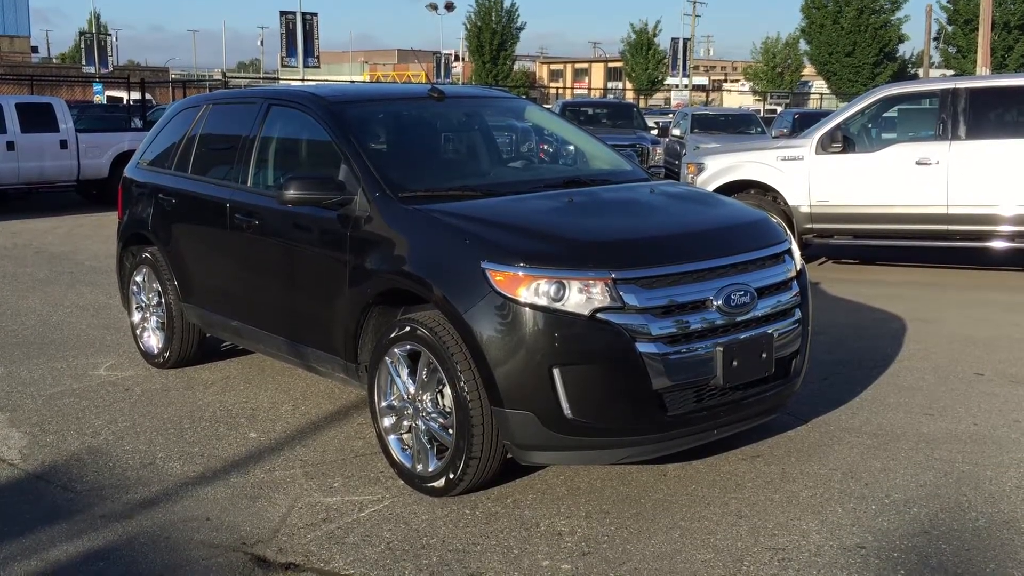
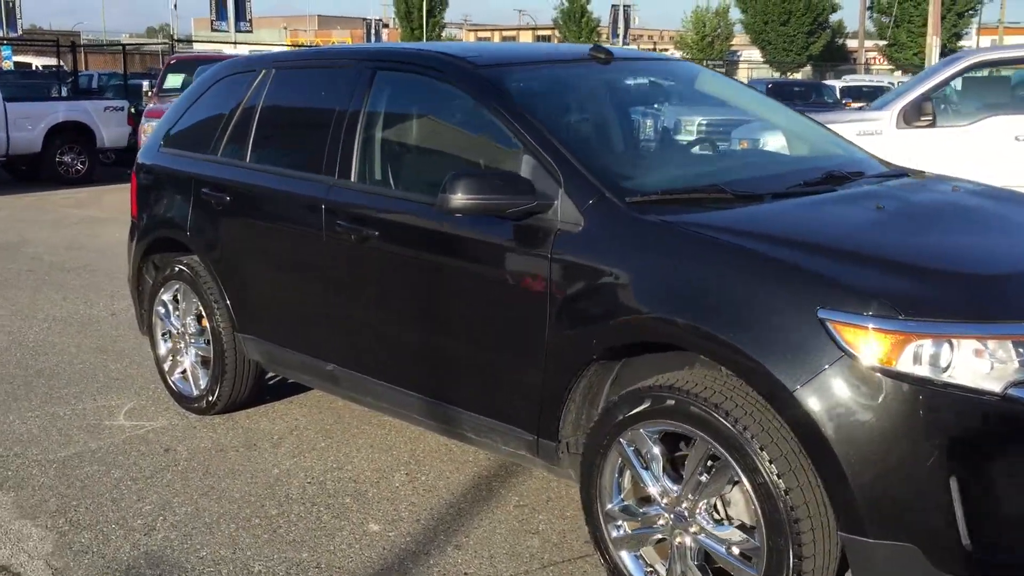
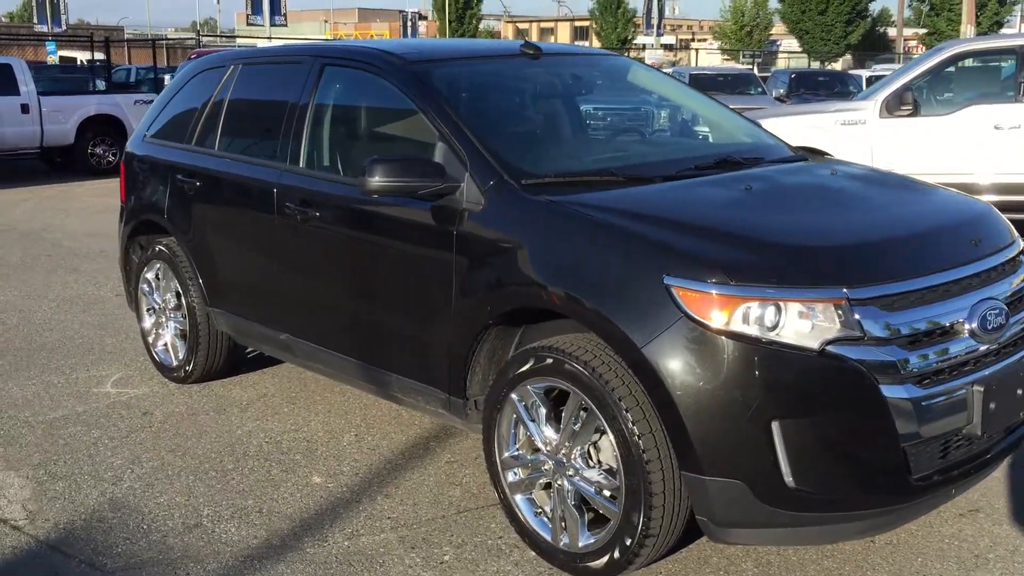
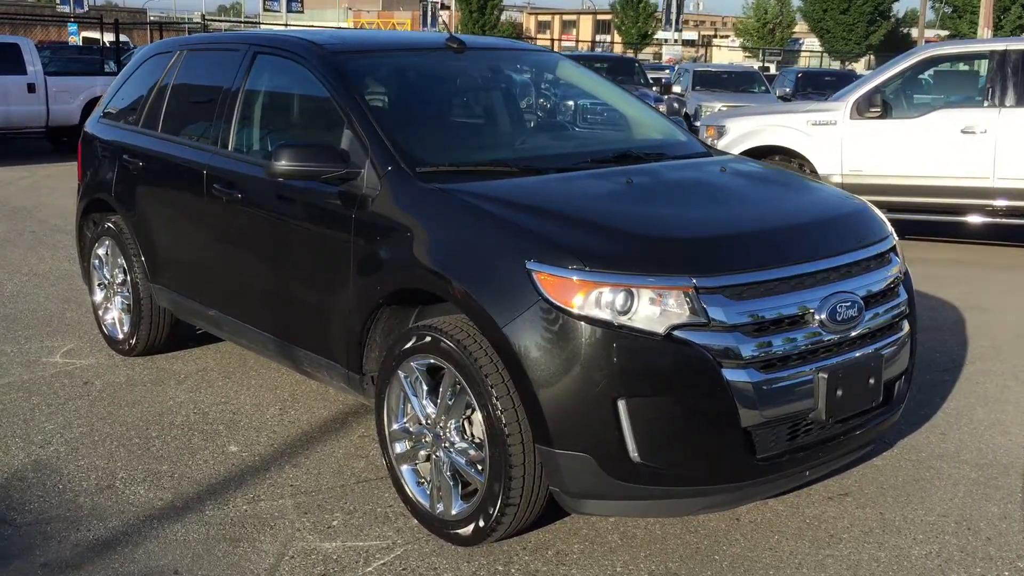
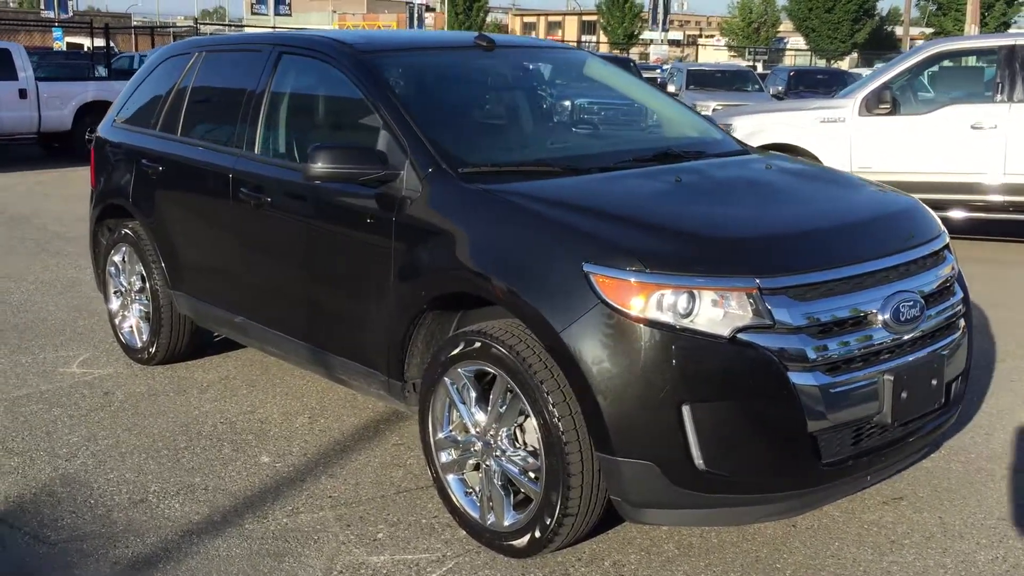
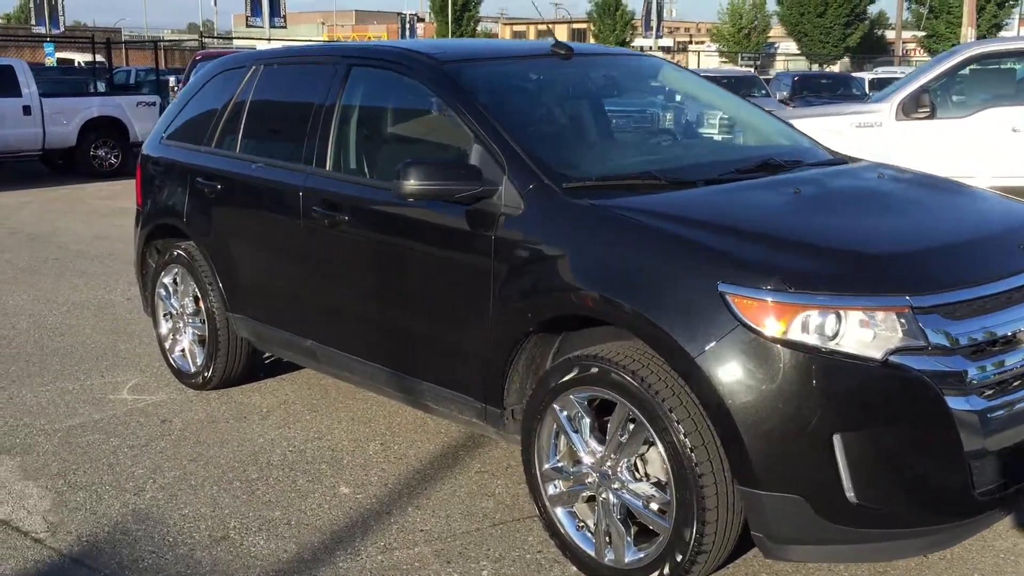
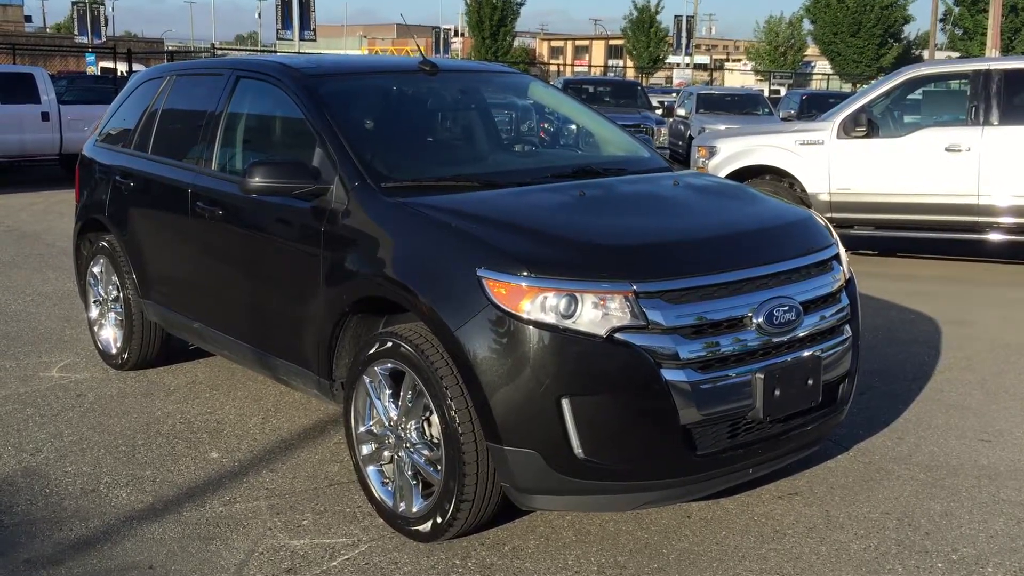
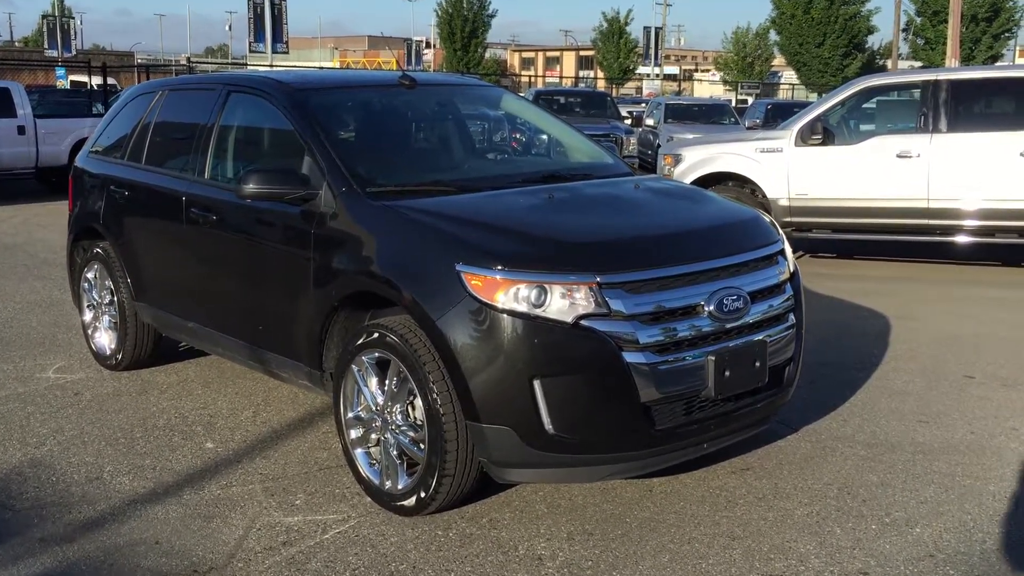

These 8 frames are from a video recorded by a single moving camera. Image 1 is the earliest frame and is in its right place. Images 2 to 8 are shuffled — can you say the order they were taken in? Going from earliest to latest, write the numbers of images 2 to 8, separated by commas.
8, 7, 4, 5, 3, 6, 2
